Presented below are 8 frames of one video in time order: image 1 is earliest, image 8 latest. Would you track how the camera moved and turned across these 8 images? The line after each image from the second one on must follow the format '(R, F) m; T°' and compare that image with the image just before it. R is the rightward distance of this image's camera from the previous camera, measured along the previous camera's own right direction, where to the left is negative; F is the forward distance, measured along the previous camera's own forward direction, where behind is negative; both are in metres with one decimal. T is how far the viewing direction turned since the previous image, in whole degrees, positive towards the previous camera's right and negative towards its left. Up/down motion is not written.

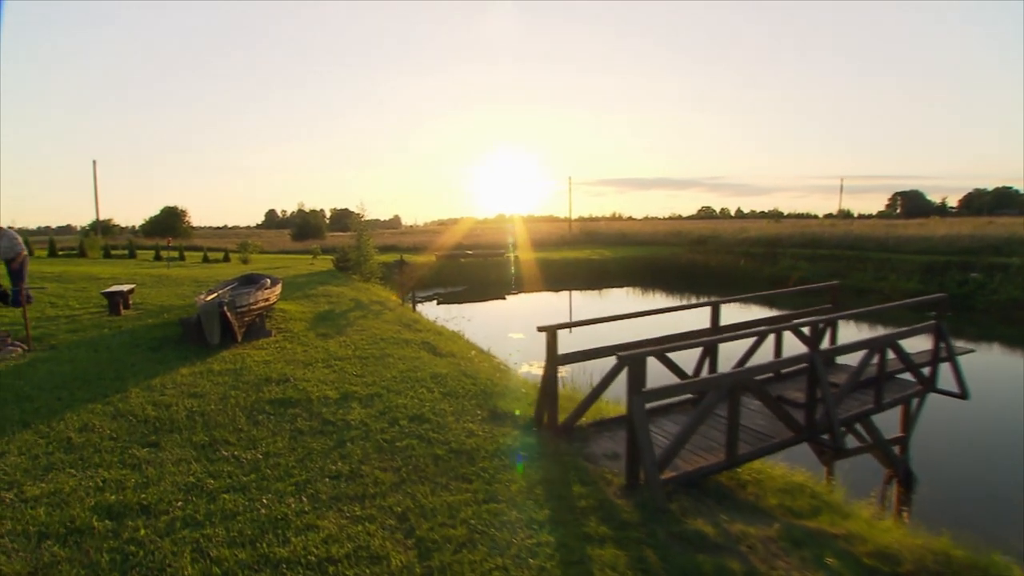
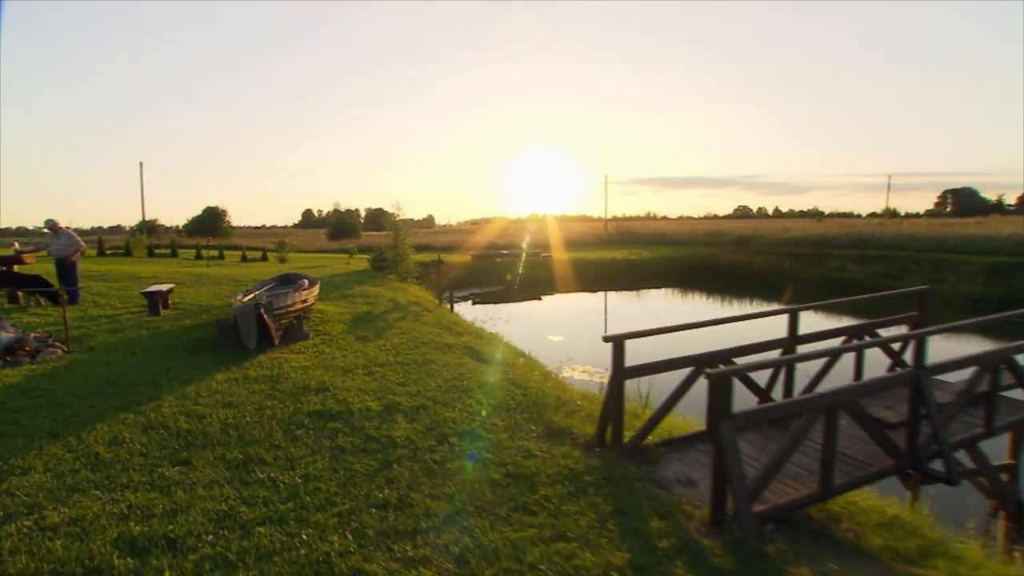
(-0.3, +0.7) m; -3°
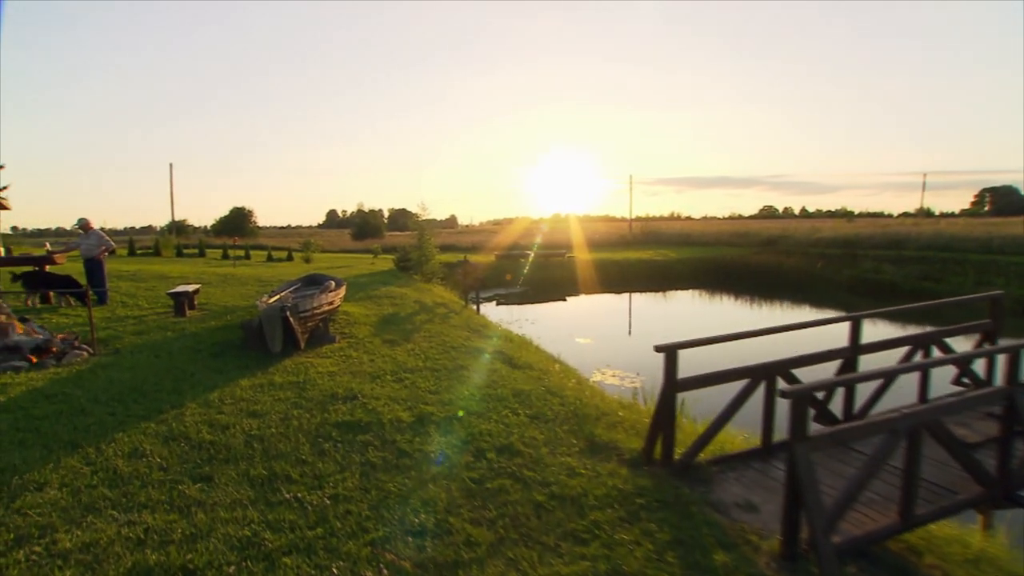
(-0.2, +0.5) m; -2°
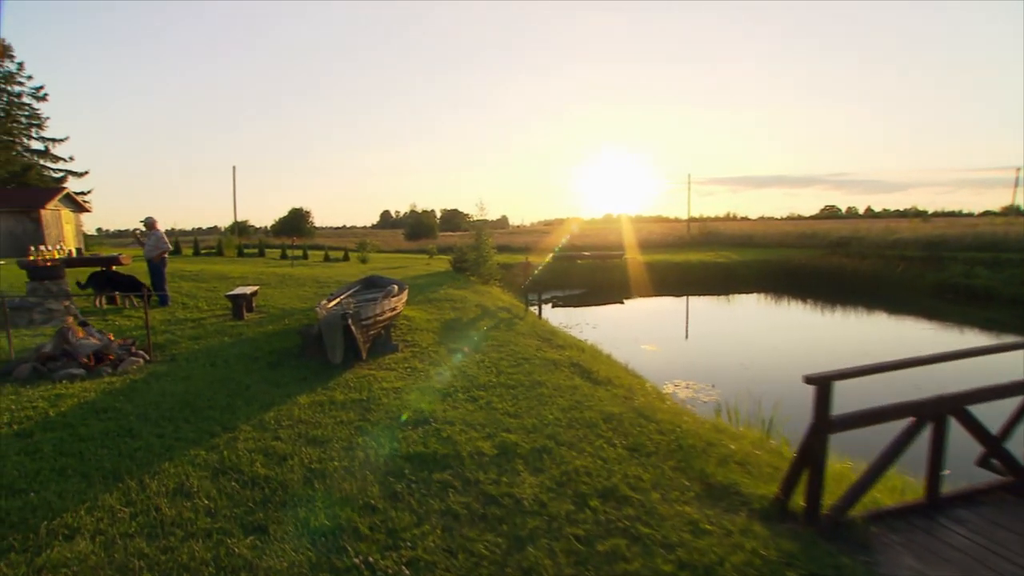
(-0.5, +1.0) m; -5°
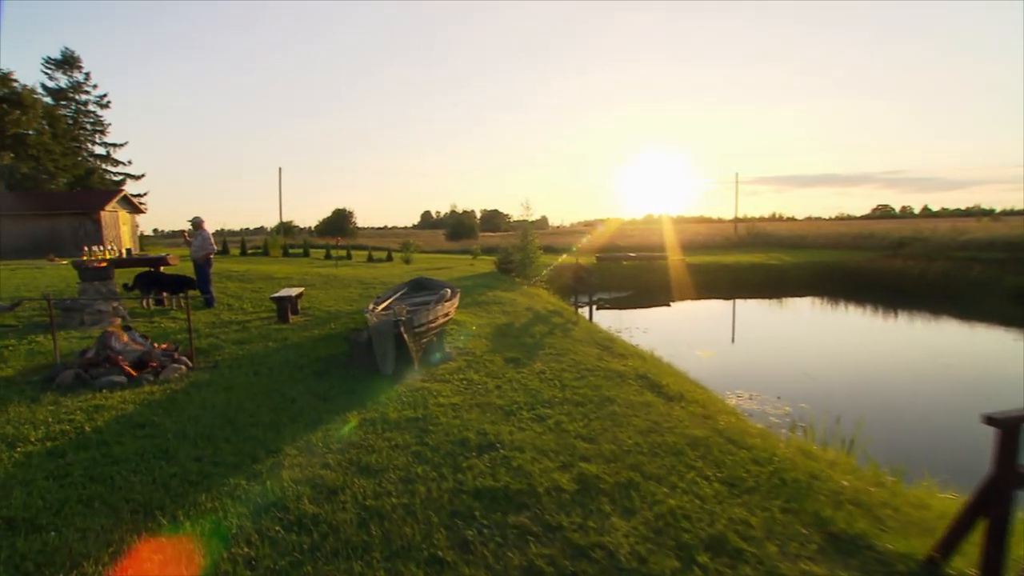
(-0.4, +0.8) m; -4°
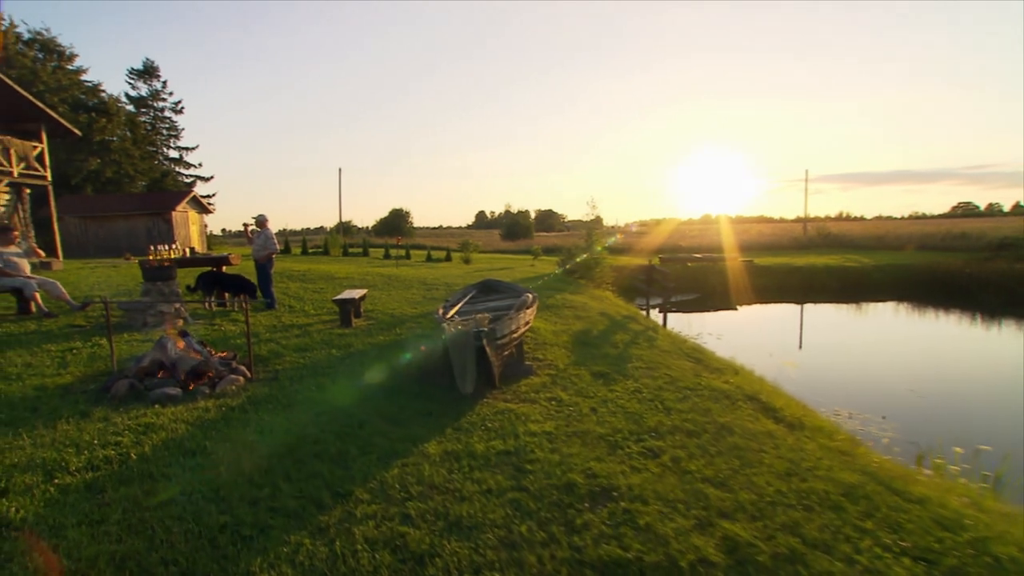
(-0.5, +1.1) m; -5°
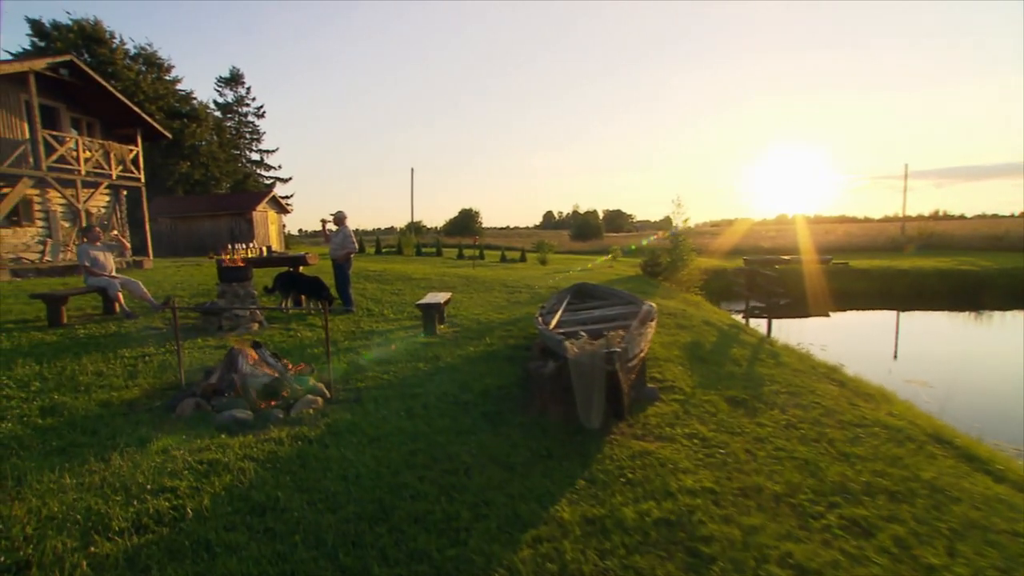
(-0.7, +1.3) m; -6°
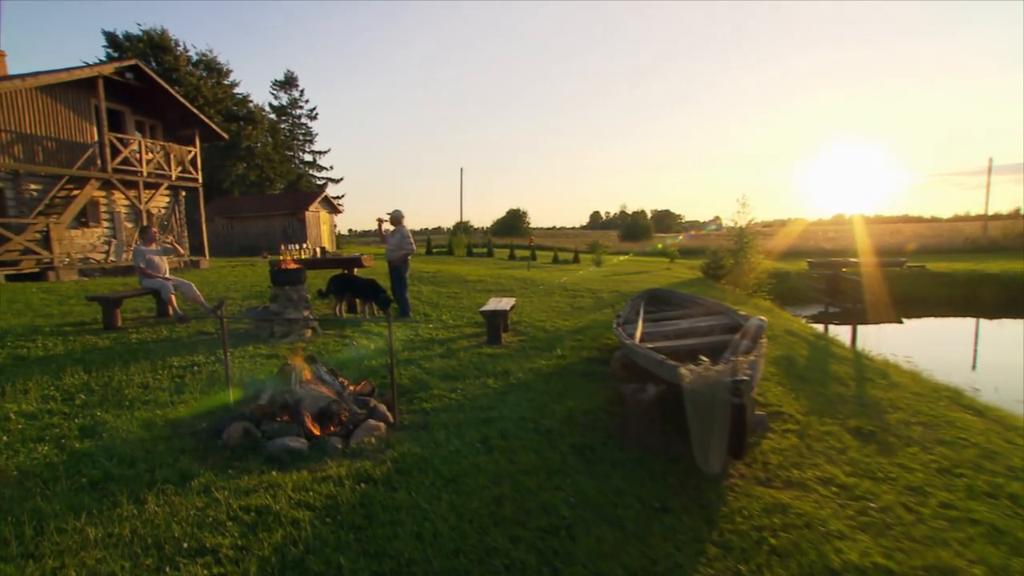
(-0.4, +0.8) m; -4°
